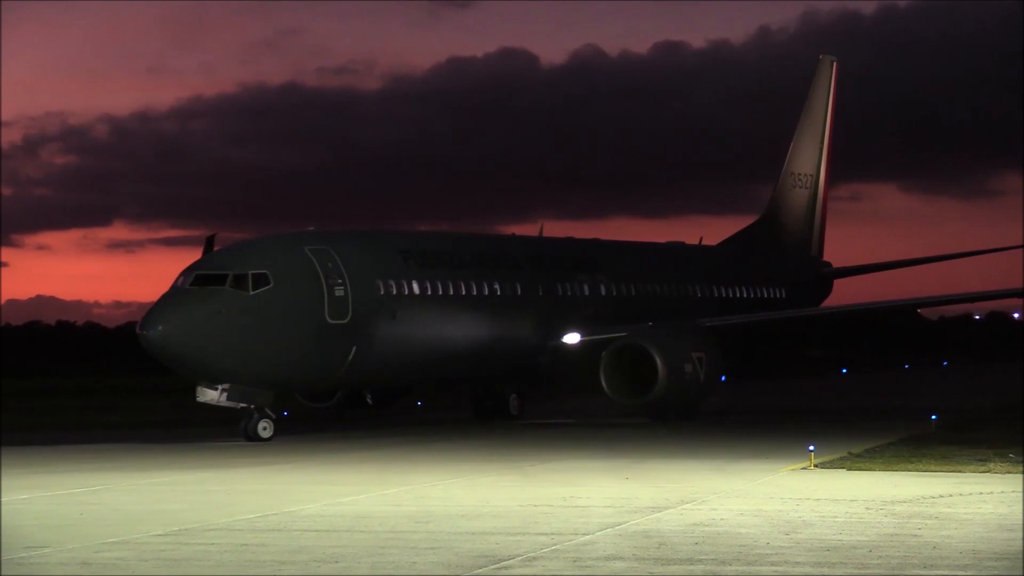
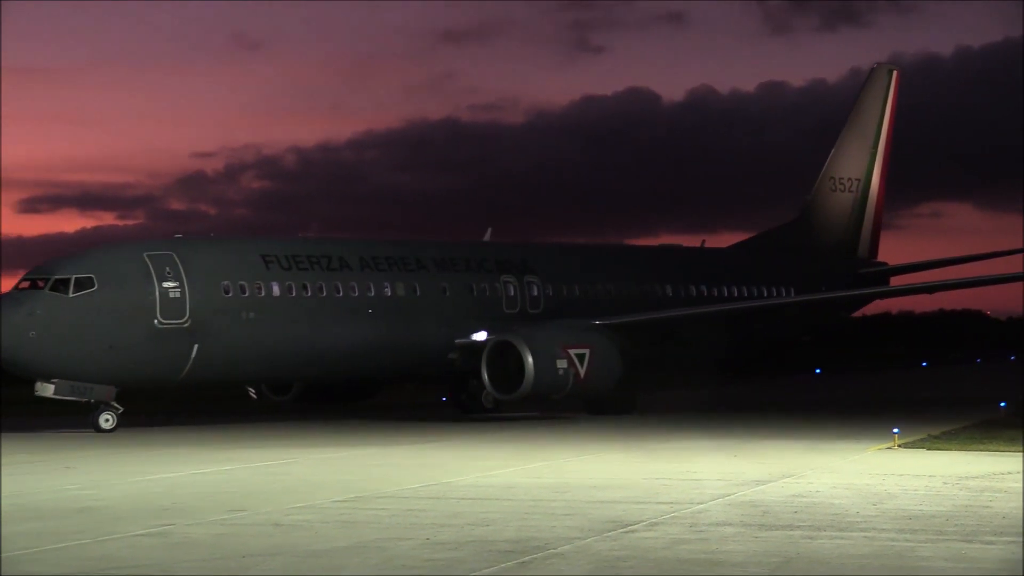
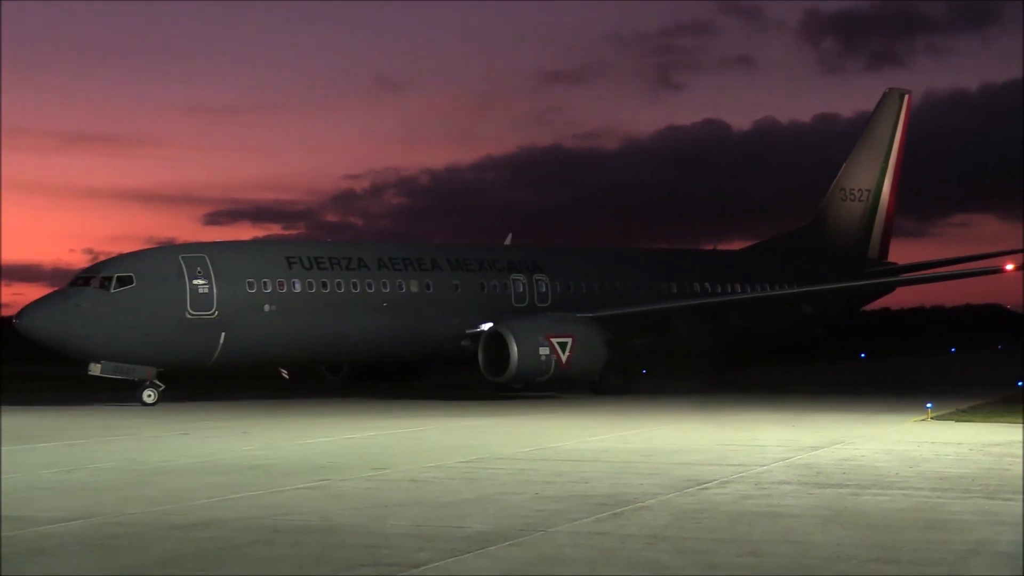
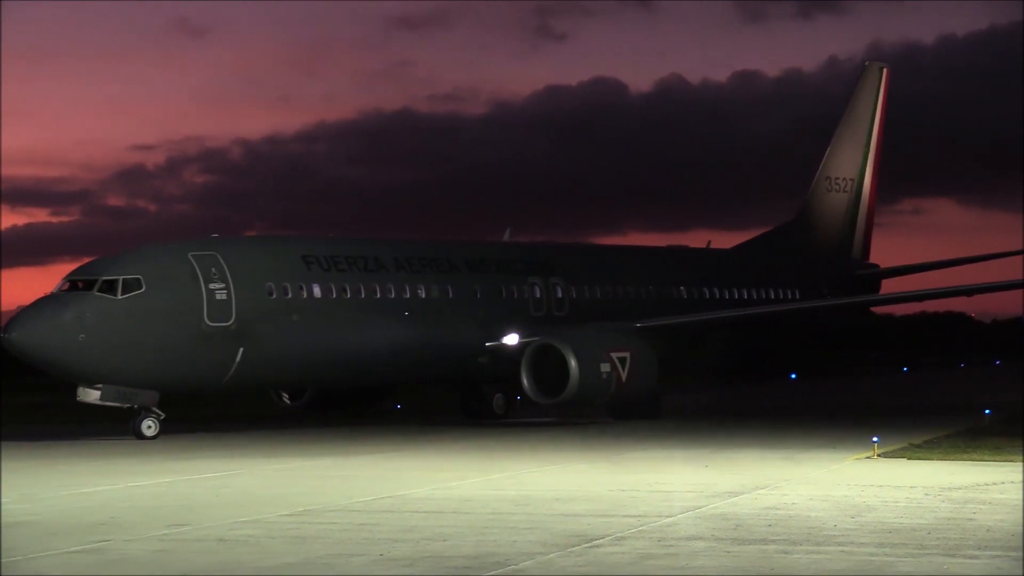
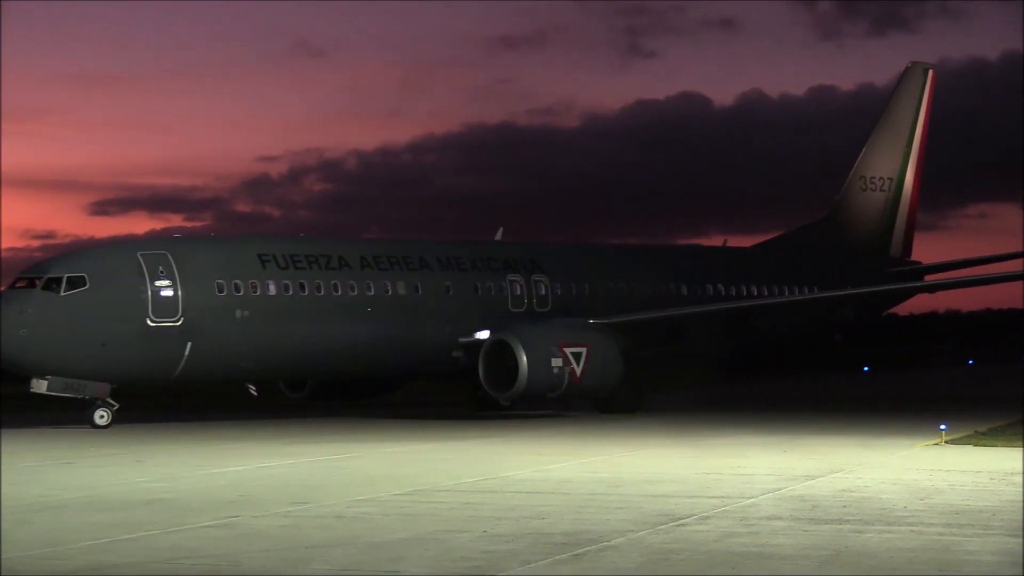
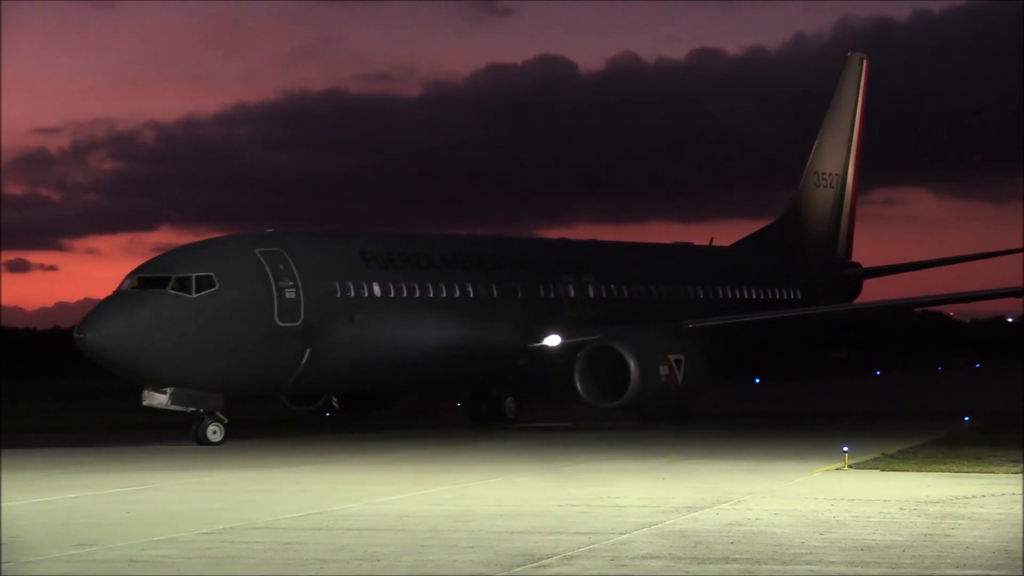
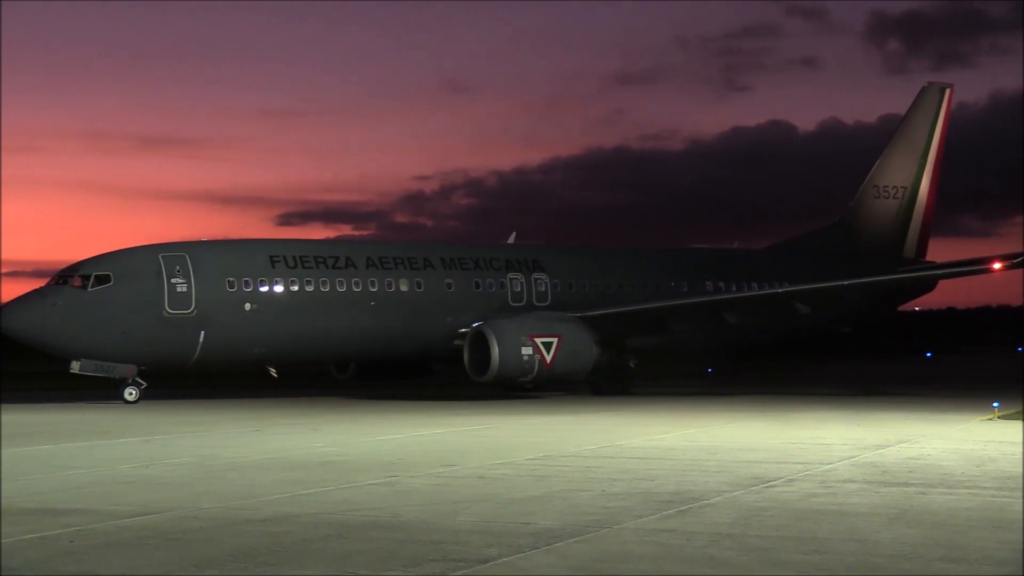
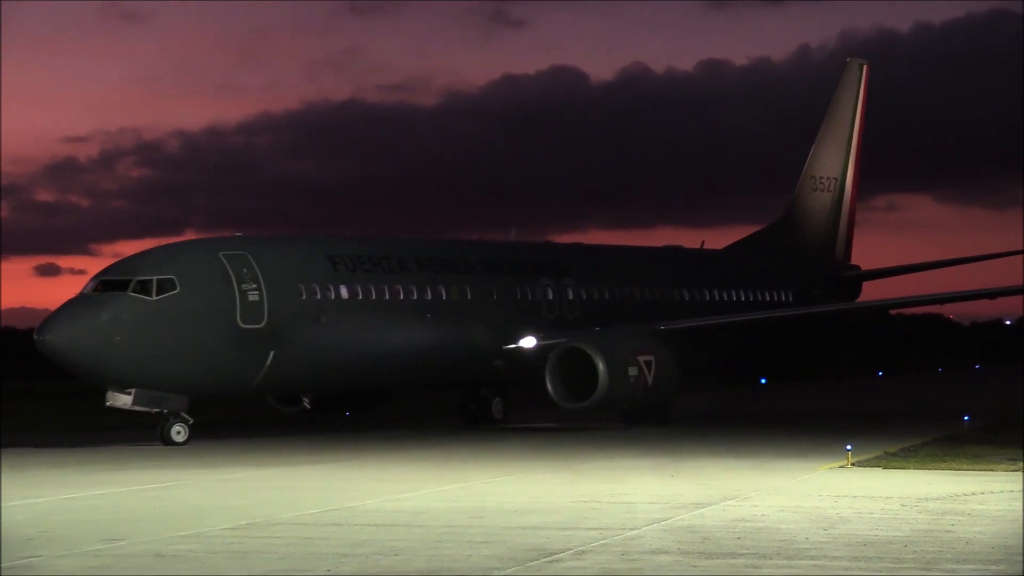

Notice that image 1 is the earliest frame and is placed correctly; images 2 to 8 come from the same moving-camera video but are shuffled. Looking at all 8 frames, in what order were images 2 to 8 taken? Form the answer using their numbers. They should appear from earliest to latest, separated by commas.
6, 8, 4, 2, 5, 3, 7
